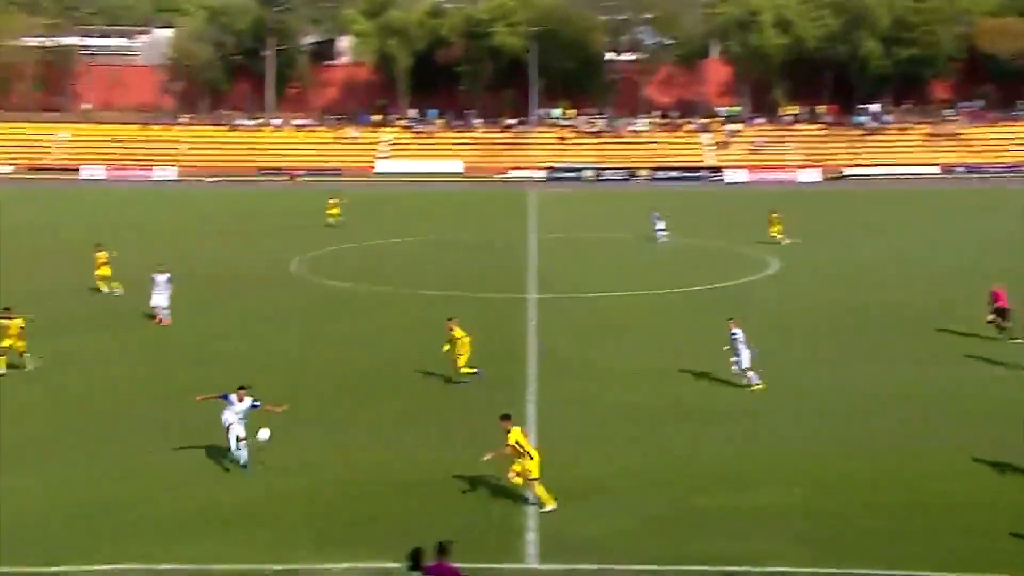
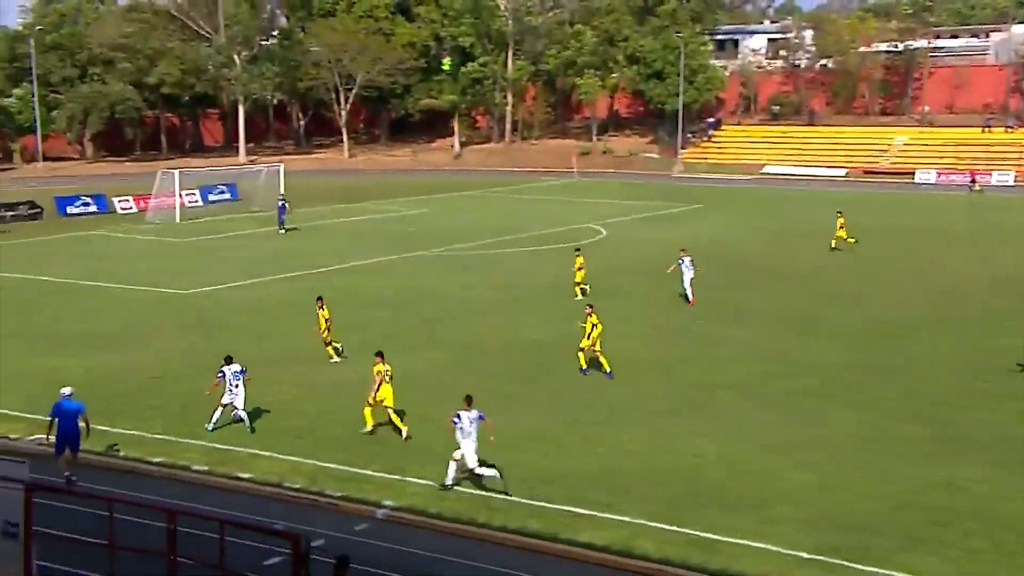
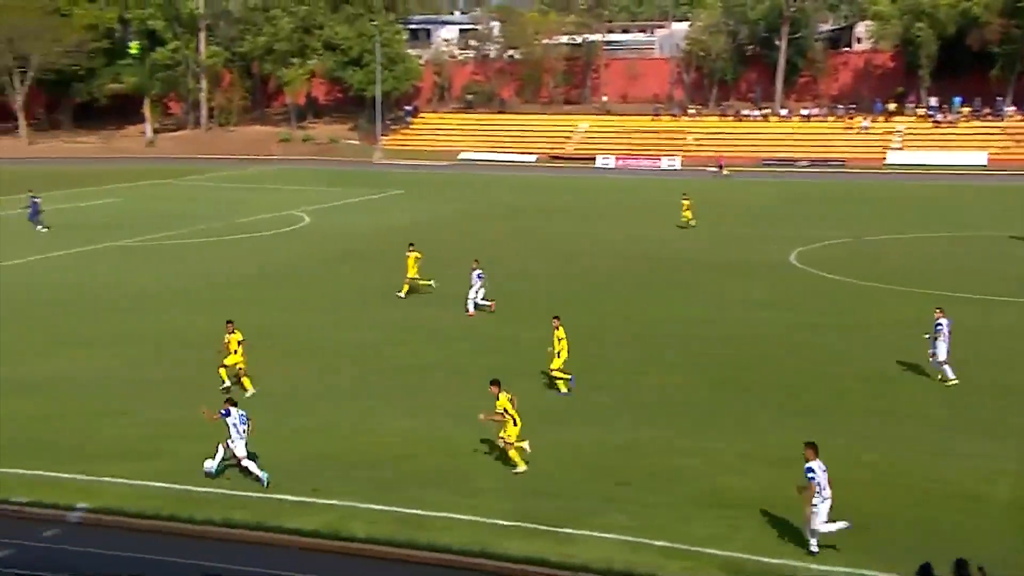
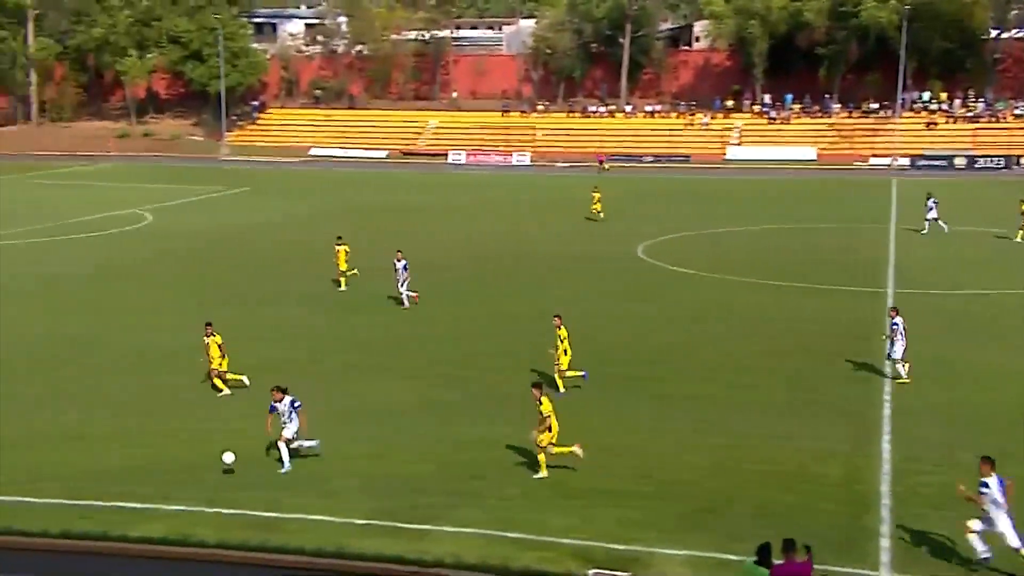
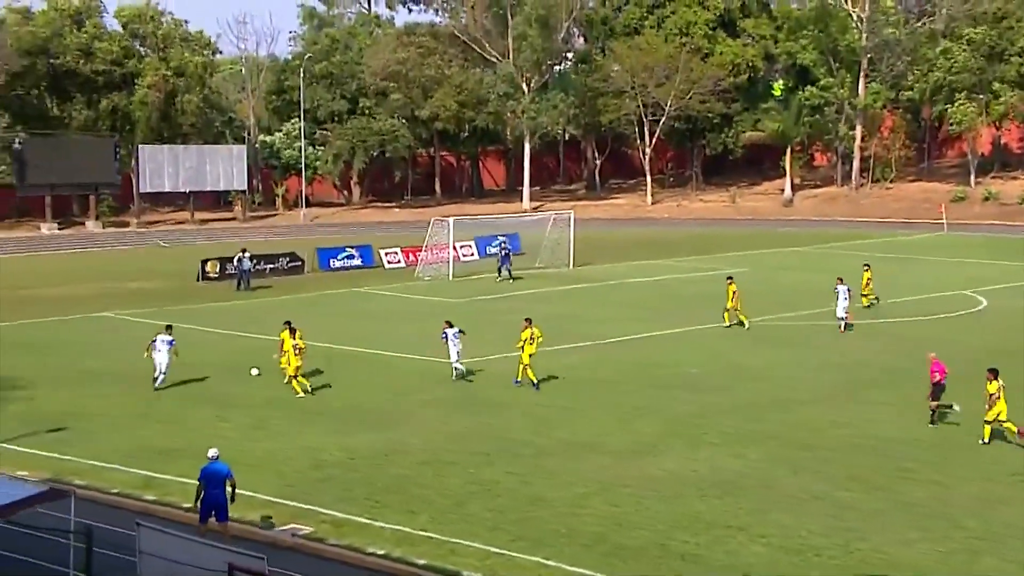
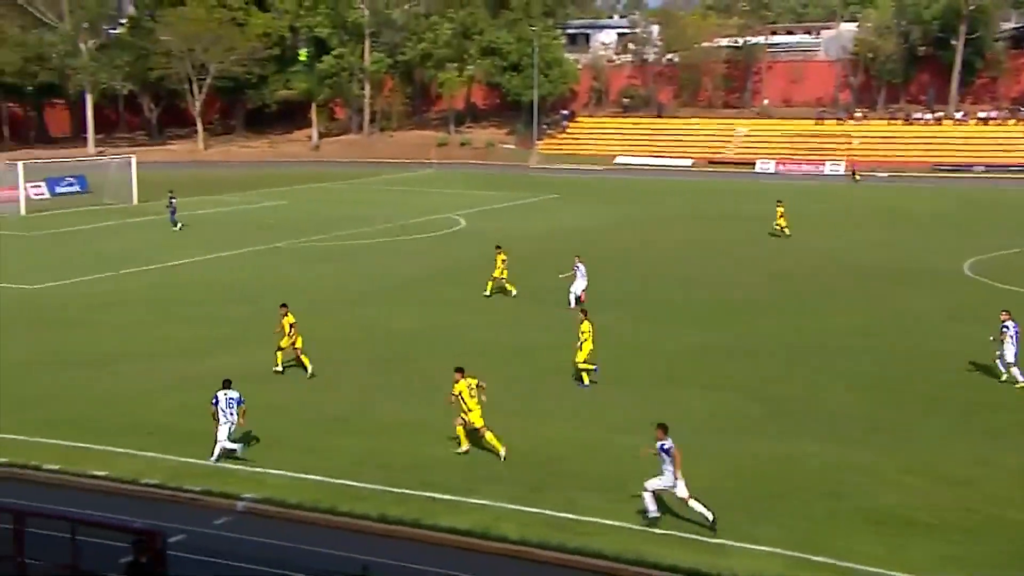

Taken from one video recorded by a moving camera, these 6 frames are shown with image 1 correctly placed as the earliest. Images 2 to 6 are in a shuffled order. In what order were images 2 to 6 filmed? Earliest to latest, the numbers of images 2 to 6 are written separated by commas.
4, 3, 6, 2, 5
